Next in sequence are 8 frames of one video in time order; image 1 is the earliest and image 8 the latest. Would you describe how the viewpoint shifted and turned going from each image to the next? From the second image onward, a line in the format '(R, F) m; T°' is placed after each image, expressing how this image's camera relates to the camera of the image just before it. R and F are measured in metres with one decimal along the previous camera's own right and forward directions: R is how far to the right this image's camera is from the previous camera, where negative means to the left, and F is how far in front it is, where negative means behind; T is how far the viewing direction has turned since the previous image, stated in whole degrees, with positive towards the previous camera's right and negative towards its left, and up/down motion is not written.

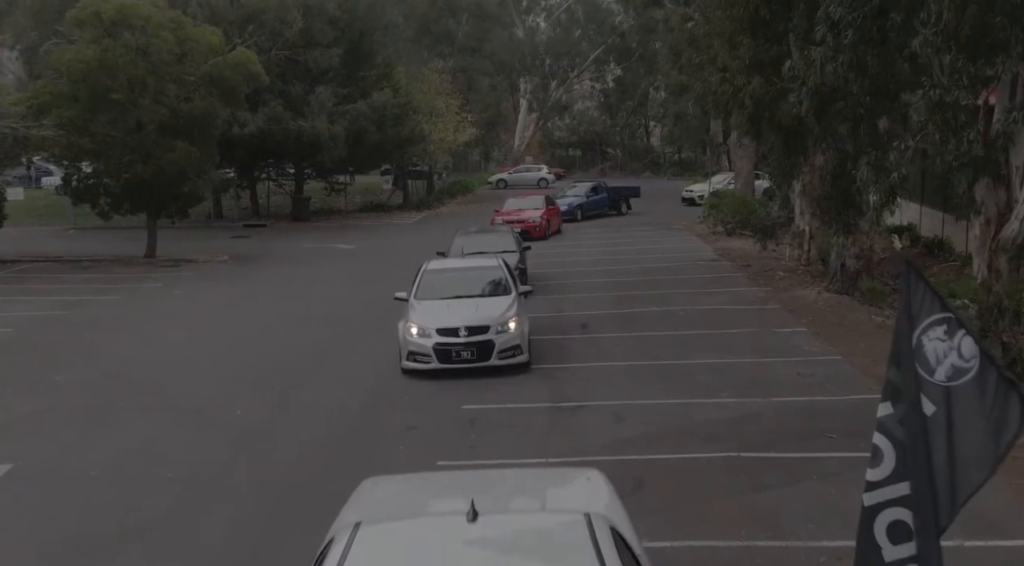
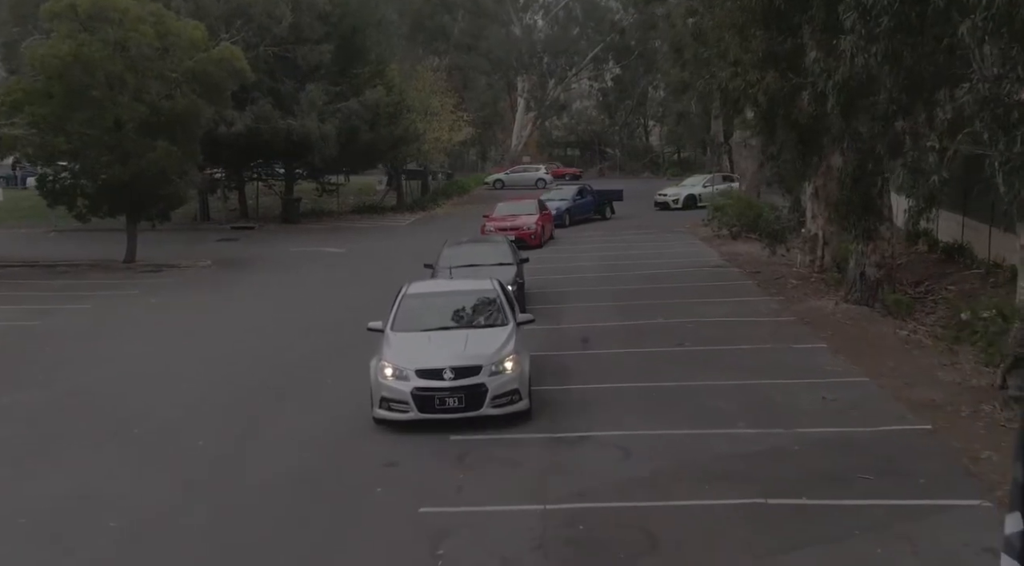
(0.0, +1.3) m; 0°
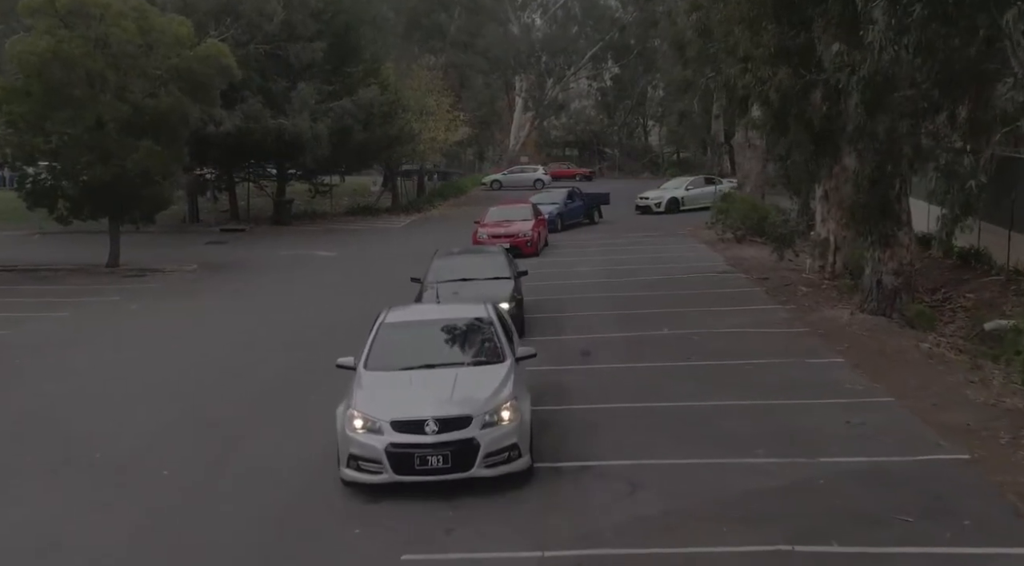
(0.0, +1.0) m; 0°
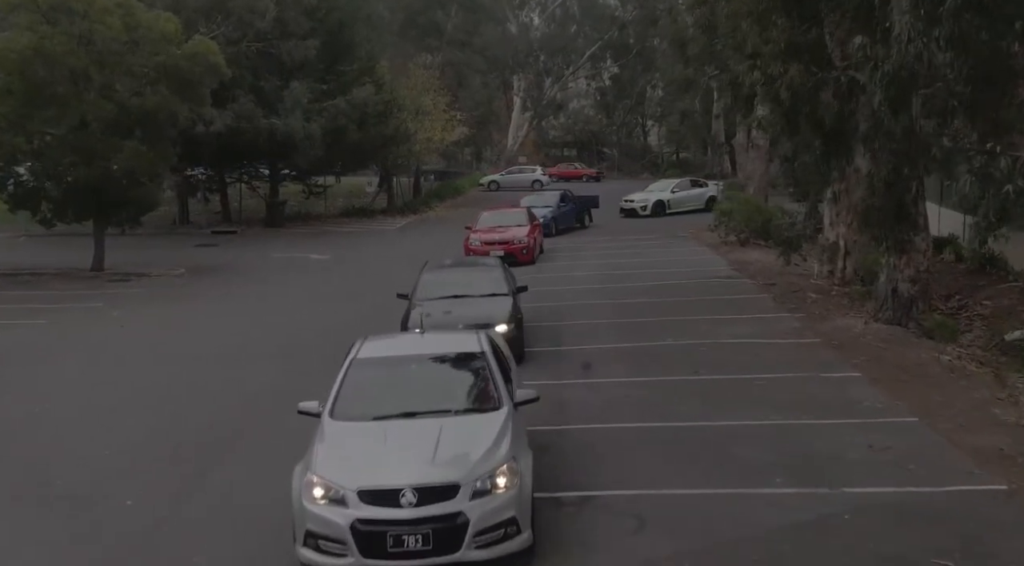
(0.0, +0.8) m; 0°
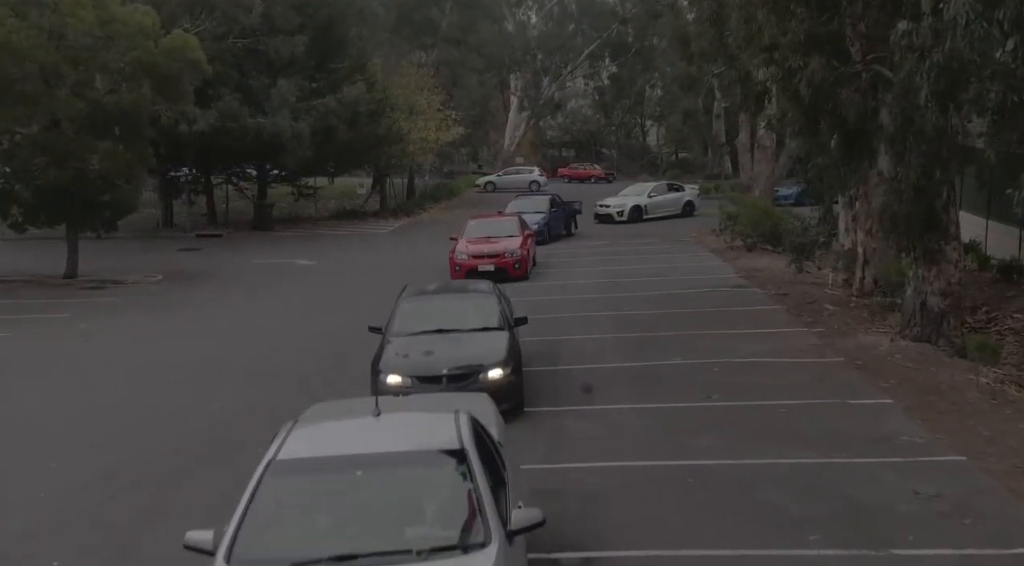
(+0.1, +1.4) m; 0°
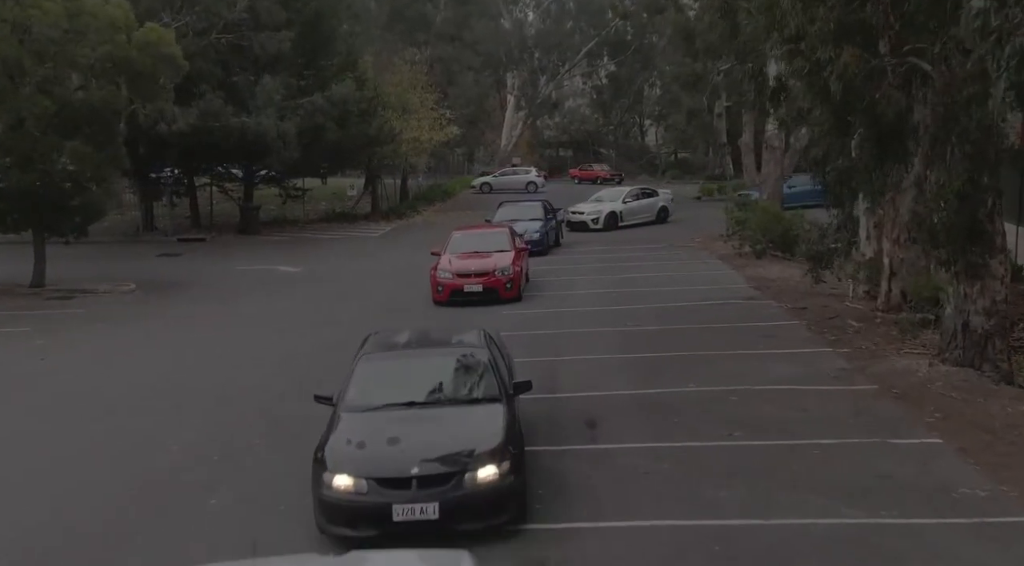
(0.0, +1.5) m; 0°
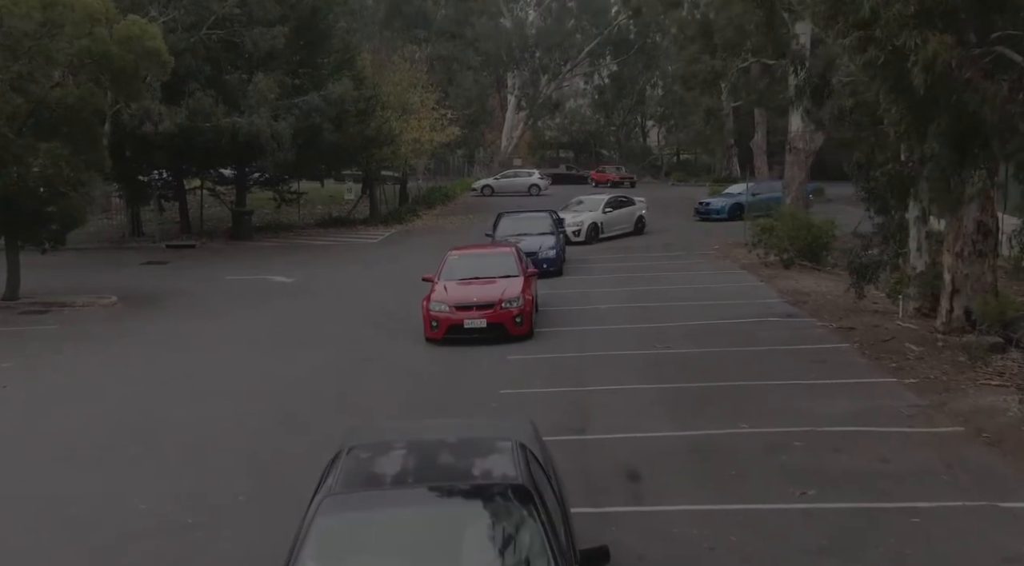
(-0.3, +1.8) m; 0°
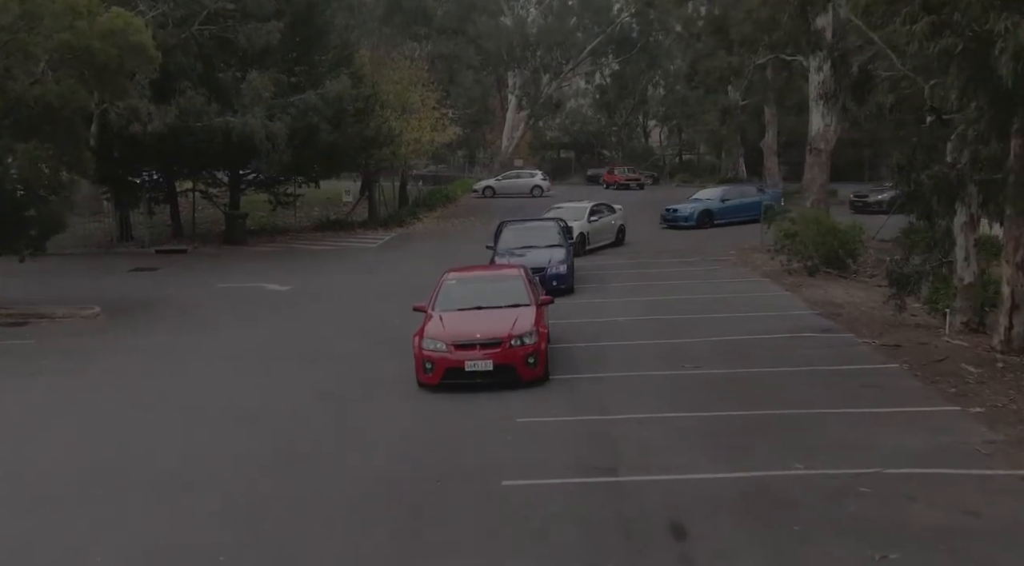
(-0.2, +1.4) m; 0°
